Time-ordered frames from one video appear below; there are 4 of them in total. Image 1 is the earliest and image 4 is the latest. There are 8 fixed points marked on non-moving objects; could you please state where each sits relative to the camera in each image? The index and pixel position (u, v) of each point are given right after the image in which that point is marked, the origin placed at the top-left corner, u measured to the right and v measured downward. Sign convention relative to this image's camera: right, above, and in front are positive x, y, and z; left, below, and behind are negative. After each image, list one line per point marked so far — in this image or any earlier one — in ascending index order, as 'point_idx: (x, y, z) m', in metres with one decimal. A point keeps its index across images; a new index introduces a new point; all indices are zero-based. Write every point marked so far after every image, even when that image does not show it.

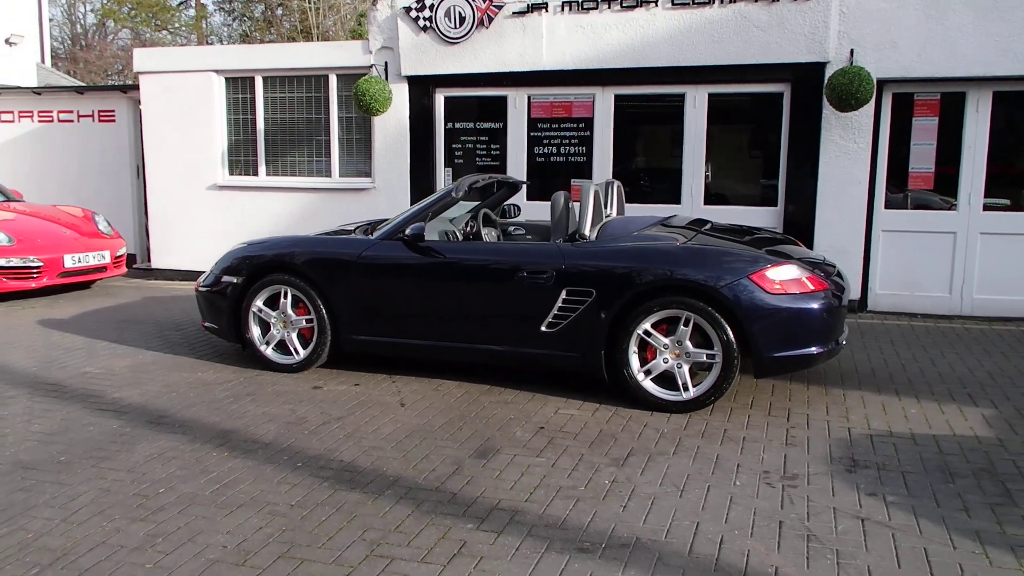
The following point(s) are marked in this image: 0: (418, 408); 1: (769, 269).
0: (-0.6, -0.7, +5.1) m
1: (+1.5, +0.1, +5.1) m
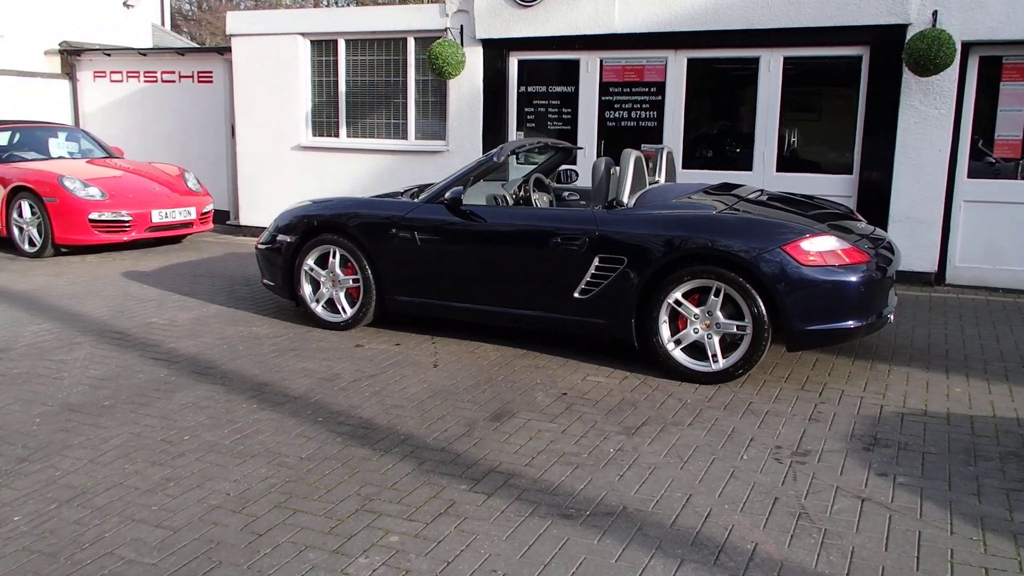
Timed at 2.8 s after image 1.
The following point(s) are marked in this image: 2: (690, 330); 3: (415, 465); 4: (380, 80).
0: (-0.4, -0.5, +5.3) m
1: (+1.7, +0.3, +5.0) m
2: (+1.1, -0.3, +5.2) m
3: (-0.4, -0.8, +3.9) m
4: (-1.7, +2.6, +10.6) m
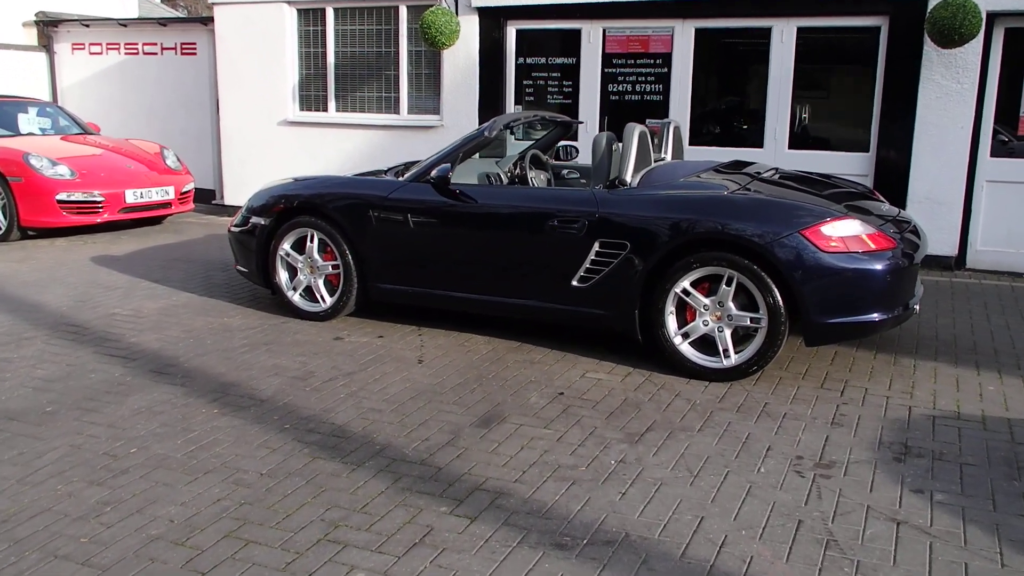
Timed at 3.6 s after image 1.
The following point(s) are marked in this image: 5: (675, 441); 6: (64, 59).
0: (-0.4, -0.4, +4.8) m
1: (+1.7, +0.3, +4.5) m
2: (+1.0, -0.2, +4.7) m
3: (-0.5, -0.8, +3.4) m
4: (-1.7, +2.8, +10.0) m
5: (+0.8, -0.7, +3.9) m
6: (-6.6, +3.3, +12.5) m
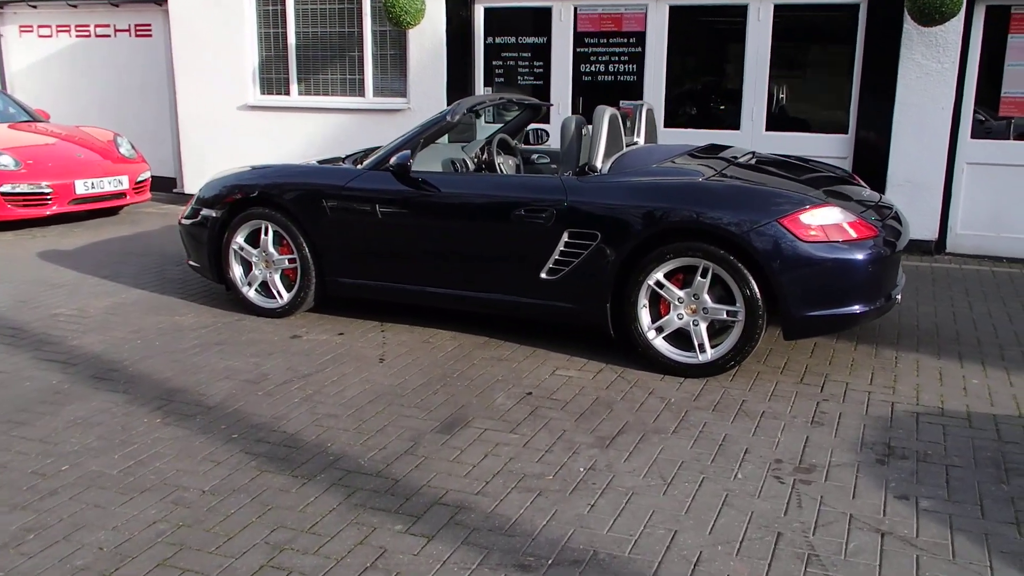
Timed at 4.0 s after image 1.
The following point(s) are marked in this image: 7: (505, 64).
0: (-0.6, -0.4, +4.6) m
1: (+1.5, +0.4, +4.3) m
2: (+0.8, -0.1, +4.5) m
3: (-0.6, -0.8, +3.2) m
4: (-2.0, +2.9, +9.7) m
5: (+0.6, -0.7, +3.7) m
6: (-7.0, +3.4, +12.1) m
7: (-0.1, +2.4, +9.0) m
